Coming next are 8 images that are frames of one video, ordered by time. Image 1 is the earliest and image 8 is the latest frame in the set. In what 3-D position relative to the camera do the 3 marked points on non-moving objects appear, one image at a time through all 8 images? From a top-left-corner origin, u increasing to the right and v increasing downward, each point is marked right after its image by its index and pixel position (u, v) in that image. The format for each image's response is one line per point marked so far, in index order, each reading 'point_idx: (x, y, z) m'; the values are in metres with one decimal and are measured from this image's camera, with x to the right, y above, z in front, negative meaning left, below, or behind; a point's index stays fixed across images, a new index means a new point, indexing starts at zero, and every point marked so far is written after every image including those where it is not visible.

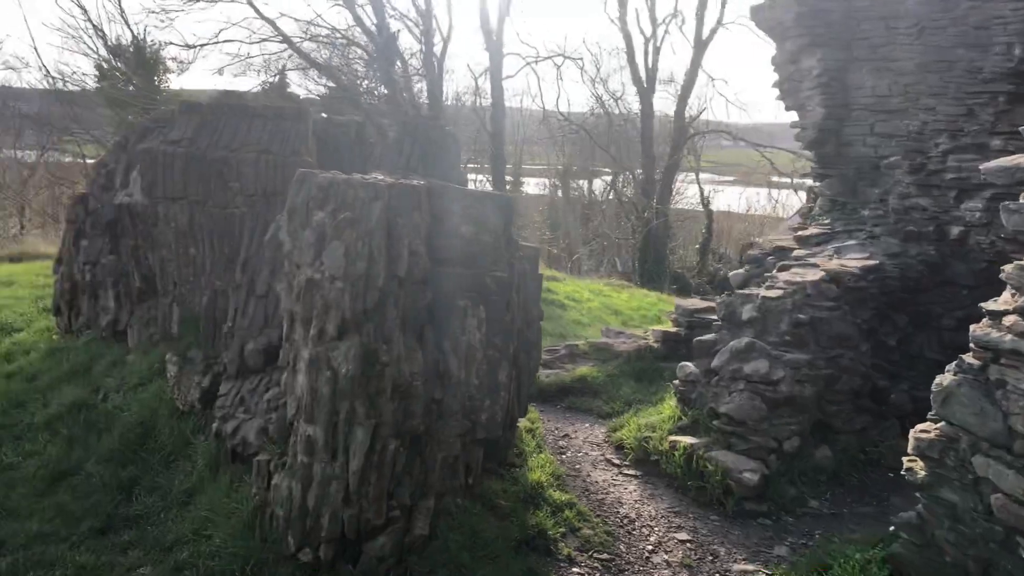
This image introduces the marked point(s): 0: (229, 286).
0: (-1.7, 0.0, +5.2) m
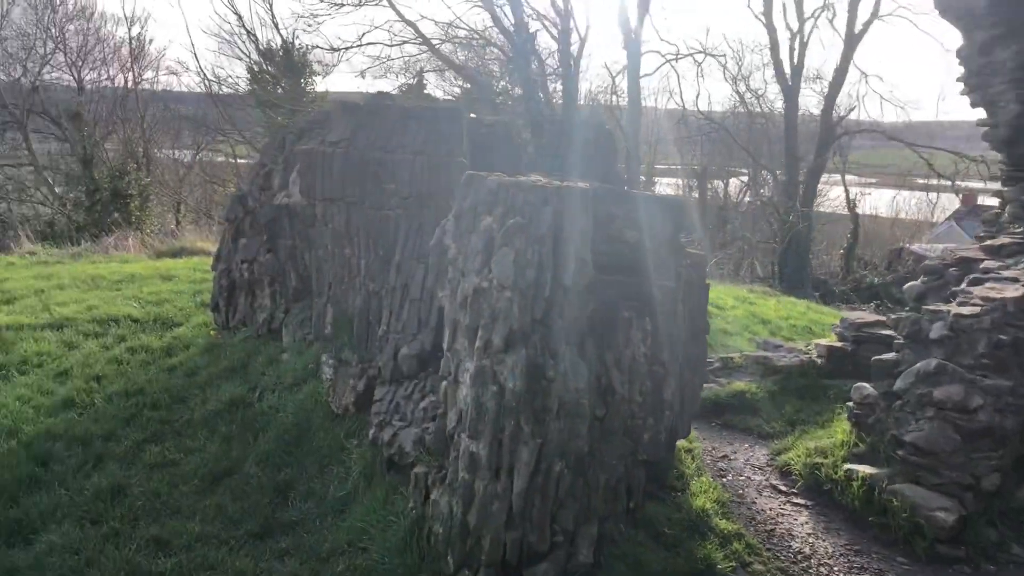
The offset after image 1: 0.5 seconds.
0: (-0.8, 0.0, +5.1) m
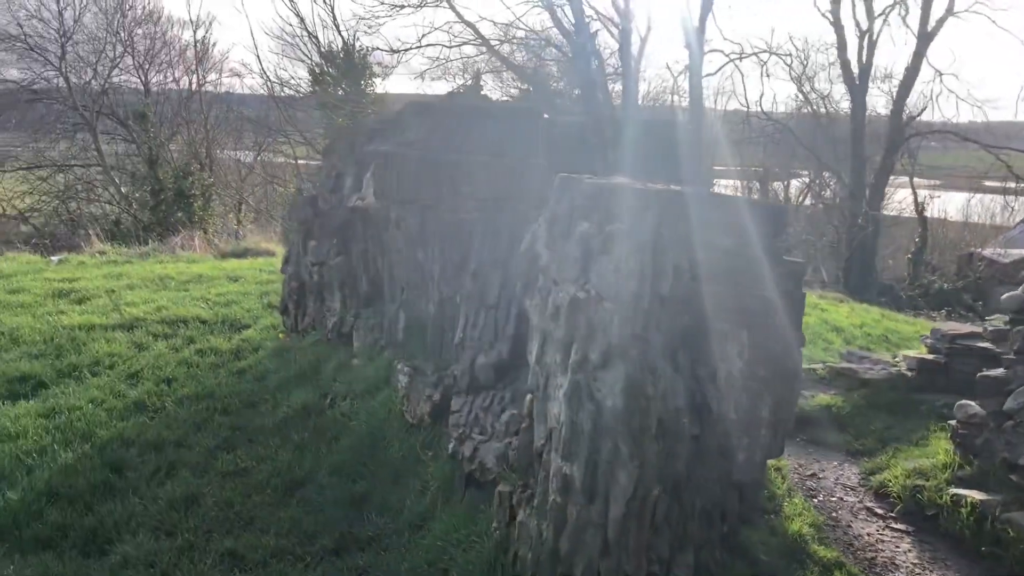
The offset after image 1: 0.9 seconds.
0: (-0.3, 0.0, +4.9) m
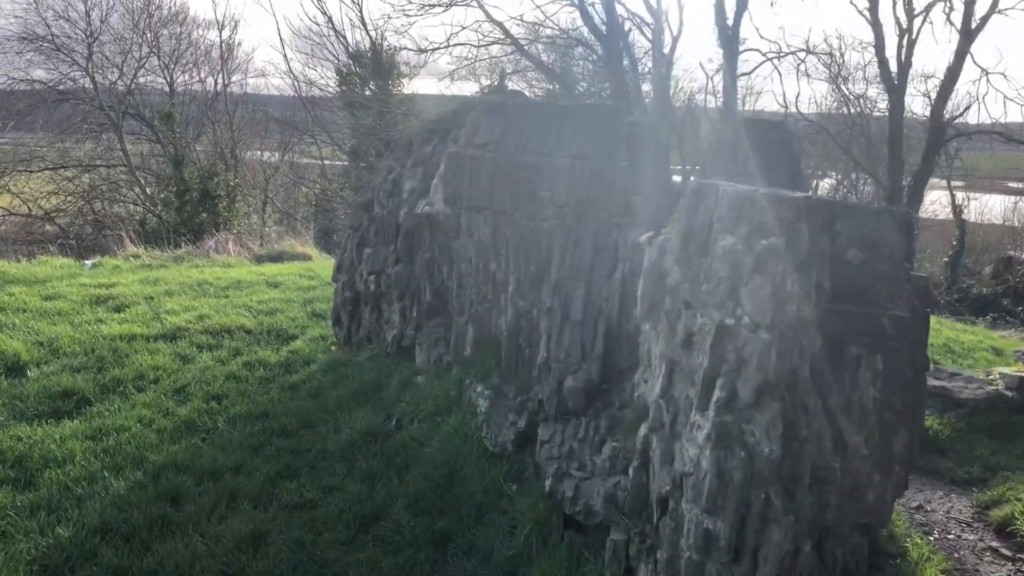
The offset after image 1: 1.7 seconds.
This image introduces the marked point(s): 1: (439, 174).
0: (+0.1, -0.1, +4.6) m
1: (-0.4, +0.7, +5.0) m
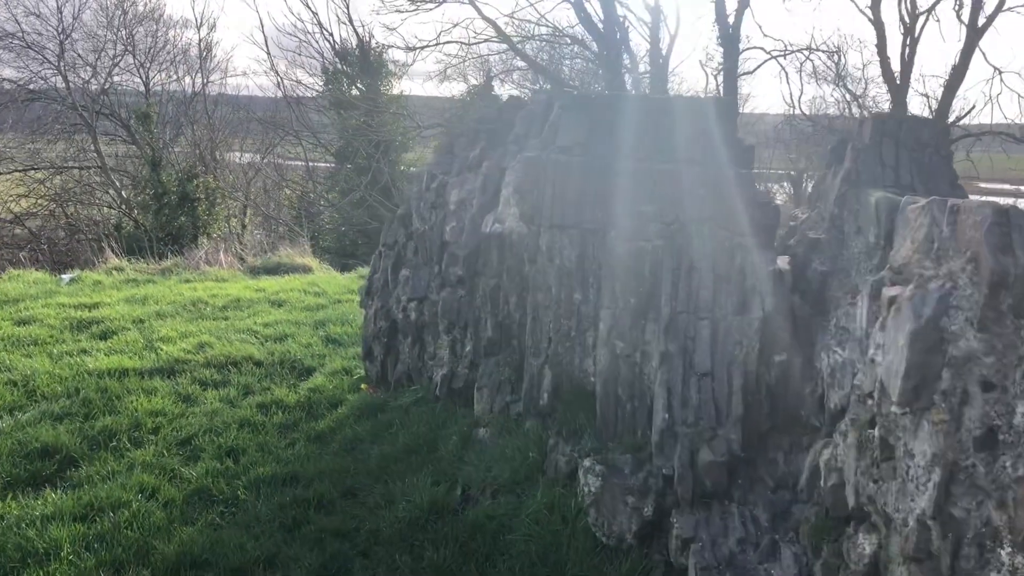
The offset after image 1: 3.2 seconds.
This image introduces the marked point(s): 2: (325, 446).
0: (+0.5, -0.3, +3.7) m
1: (0.0, +0.5, +4.1) m
2: (-1.0, -0.8, +4.6) m
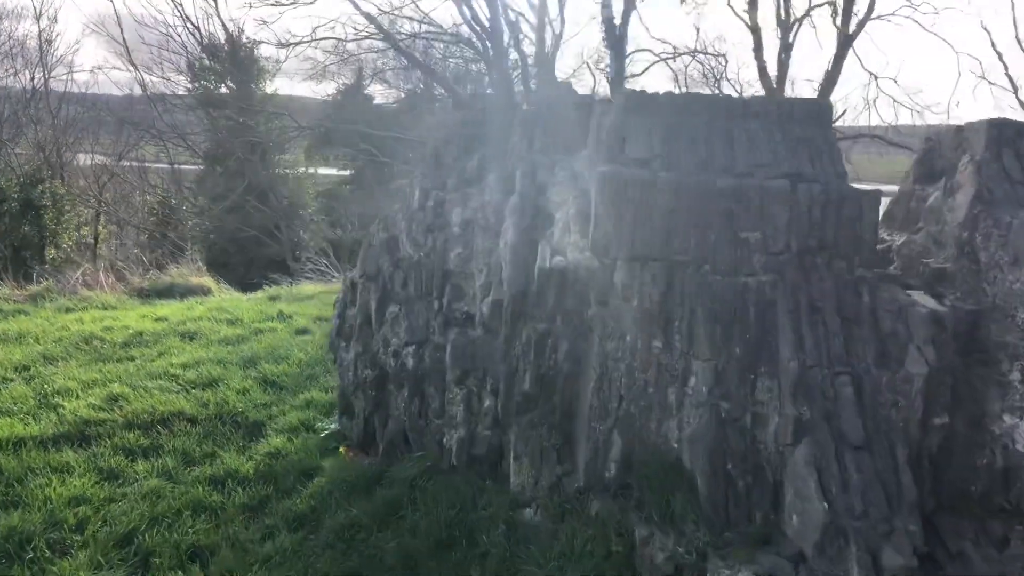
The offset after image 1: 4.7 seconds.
0: (+0.8, -0.4, +2.9) m
1: (+0.2, +0.3, +3.3) m
2: (-0.8, -1.0, +3.6) m
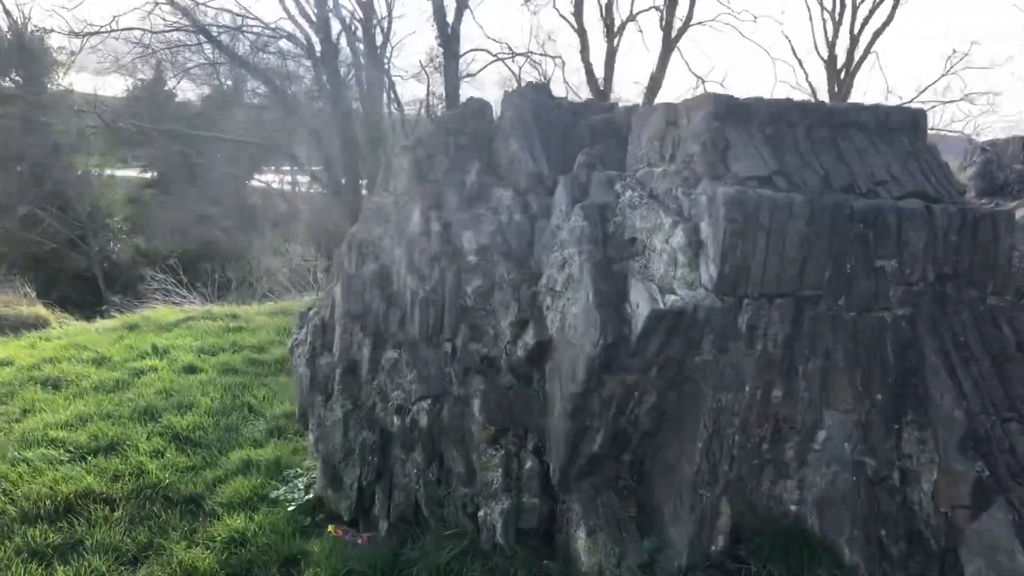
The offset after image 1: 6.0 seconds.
0: (+1.2, -0.5, +2.6) m
1: (+0.4, +0.2, +2.8) m
2: (-0.6, -1.2, +2.9) m
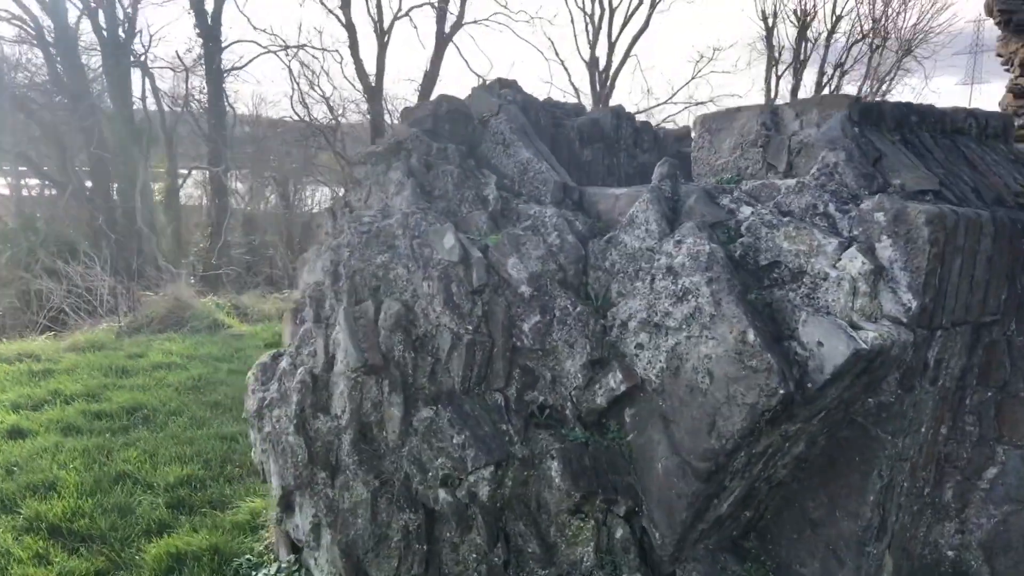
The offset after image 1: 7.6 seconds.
0: (+1.6, -0.6, +2.4) m
1: (+0.8, +0.1, +2.4) m
2: (-0.1, -1.3, +2.2) m
